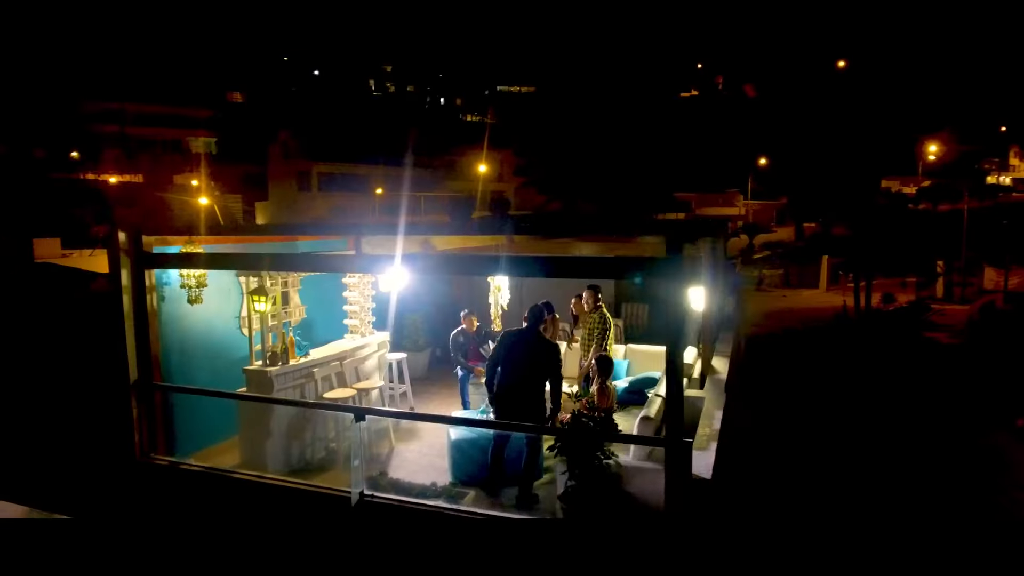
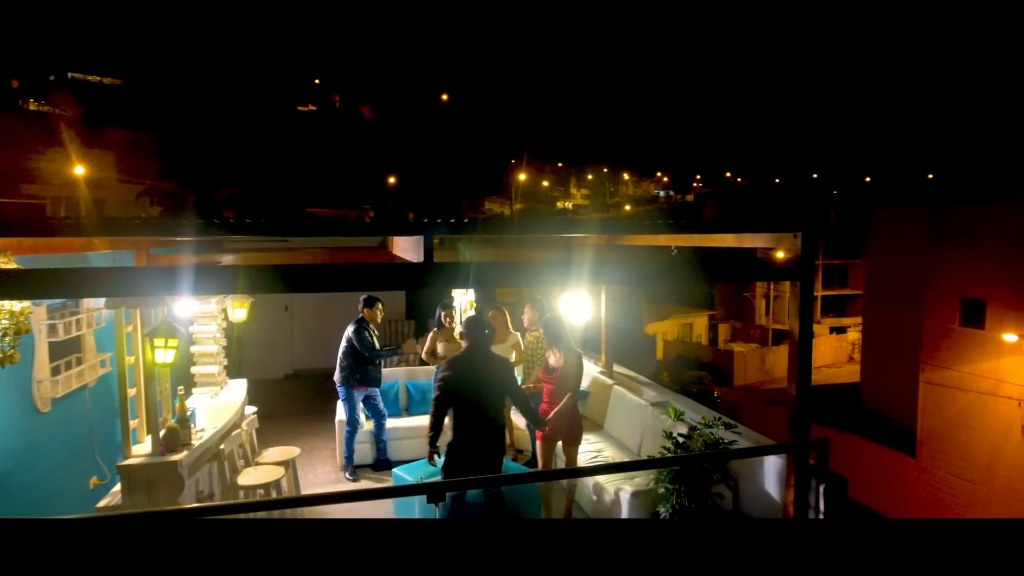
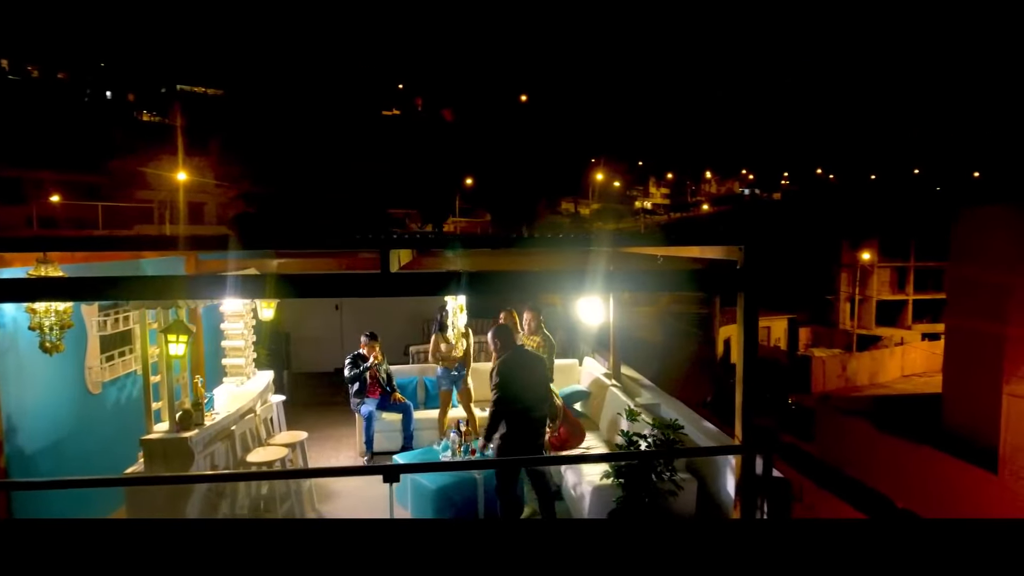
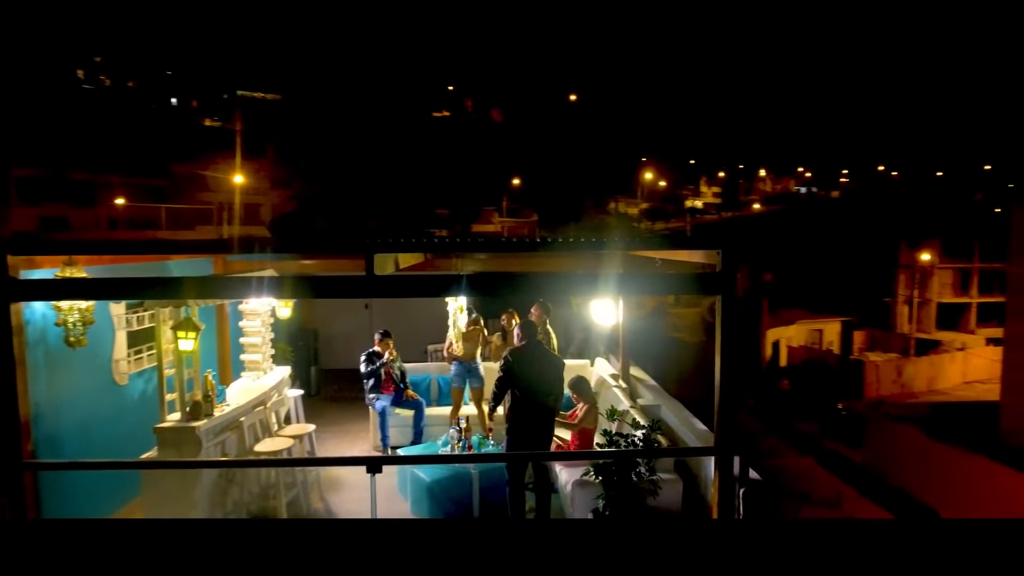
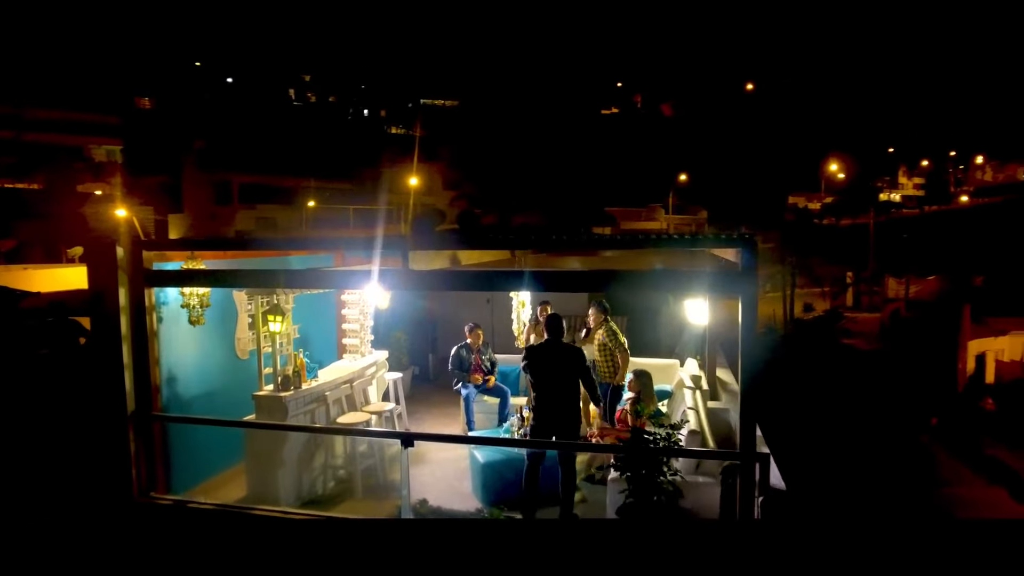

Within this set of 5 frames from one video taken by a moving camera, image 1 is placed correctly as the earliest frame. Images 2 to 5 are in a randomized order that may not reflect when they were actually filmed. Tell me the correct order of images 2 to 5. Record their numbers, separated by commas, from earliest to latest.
5, 4, 3, 2
